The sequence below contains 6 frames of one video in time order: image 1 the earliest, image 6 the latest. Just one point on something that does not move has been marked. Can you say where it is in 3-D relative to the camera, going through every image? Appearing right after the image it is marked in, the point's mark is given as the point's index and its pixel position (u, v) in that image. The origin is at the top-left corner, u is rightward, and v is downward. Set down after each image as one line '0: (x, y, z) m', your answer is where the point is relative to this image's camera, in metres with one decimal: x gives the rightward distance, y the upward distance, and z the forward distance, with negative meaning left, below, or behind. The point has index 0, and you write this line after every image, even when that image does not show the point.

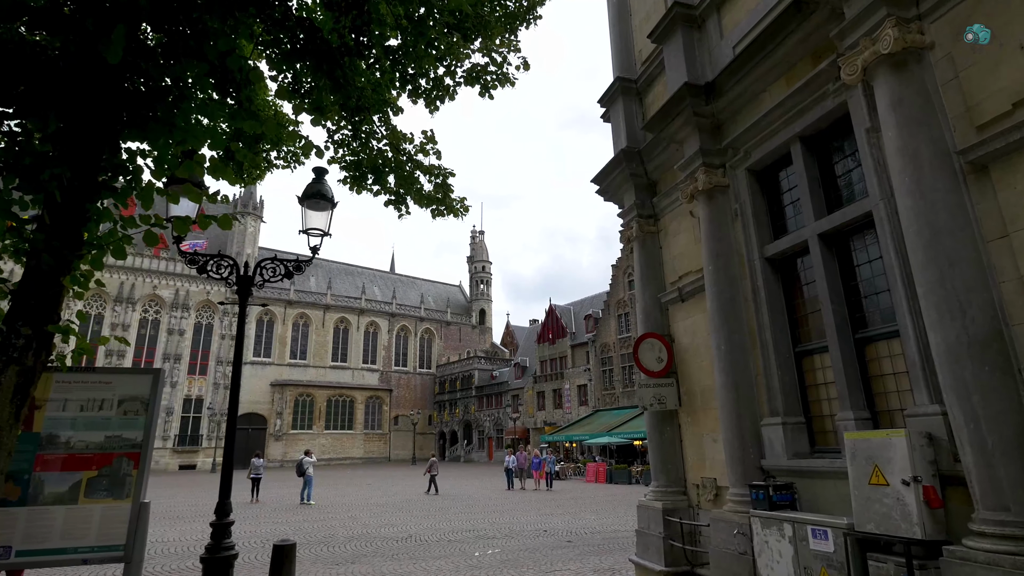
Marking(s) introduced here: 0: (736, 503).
0: (+2.3, -2.2, +6.0) m
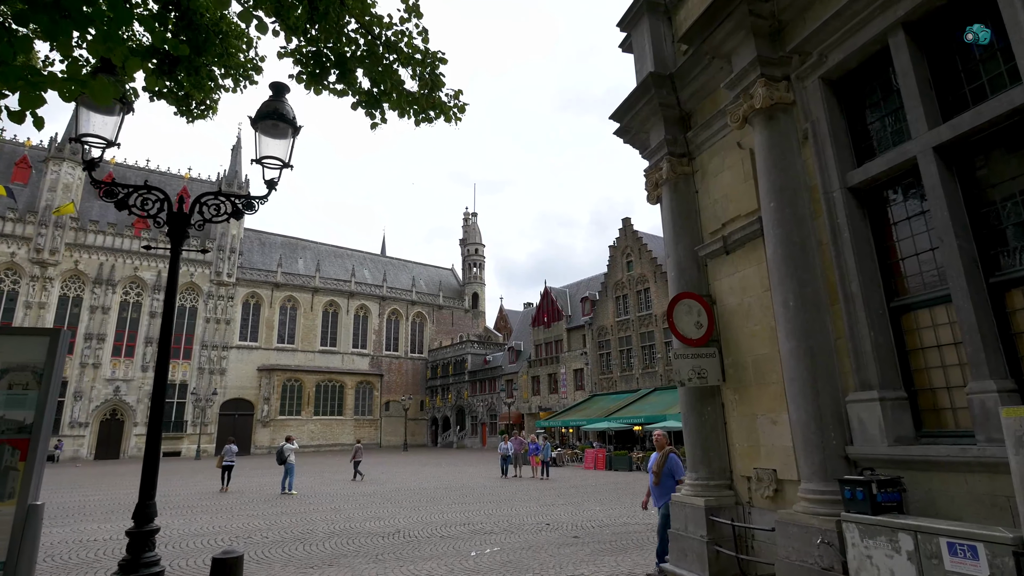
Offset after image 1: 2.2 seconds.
0: (+2.4, -1.7, +4.6) m
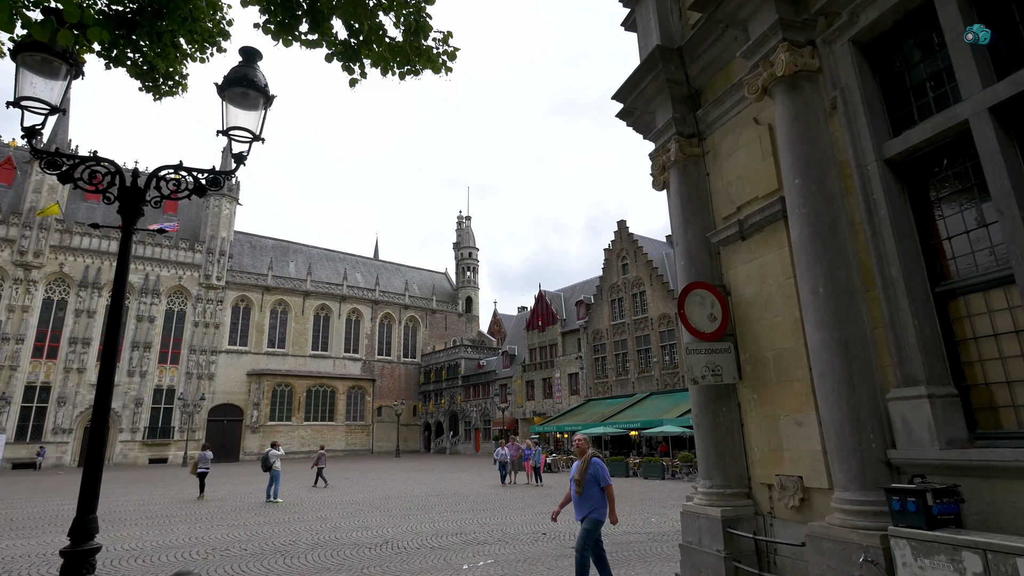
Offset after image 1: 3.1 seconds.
0: (+2.4, -1.6, +4.1) m
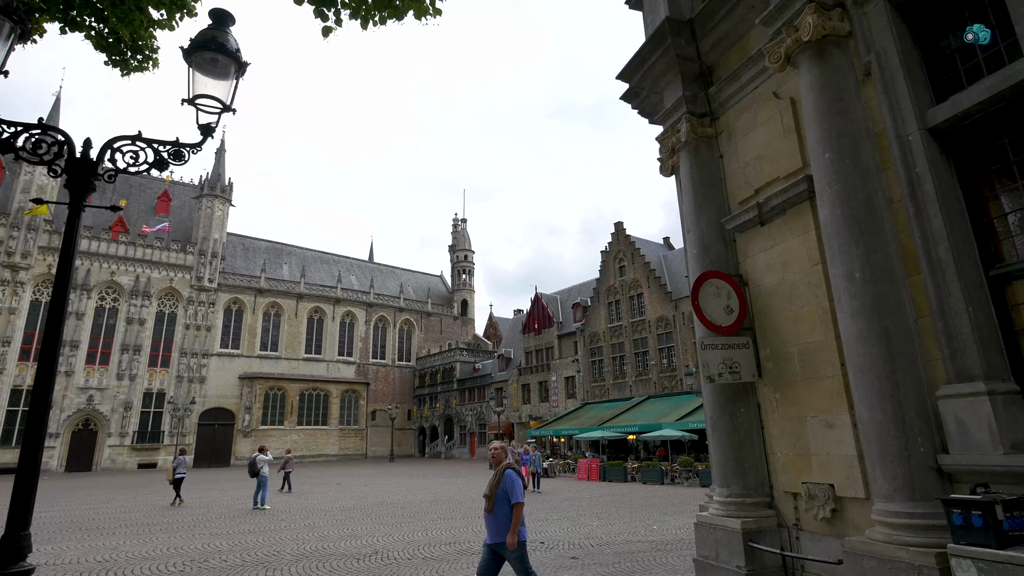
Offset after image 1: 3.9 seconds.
0: (+2.4, -1.5, +3.6) m
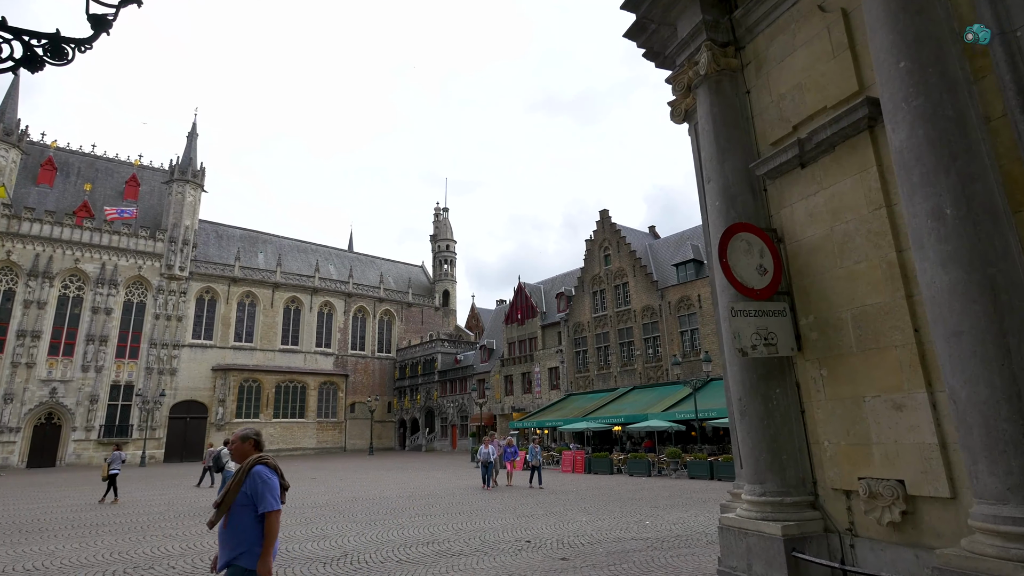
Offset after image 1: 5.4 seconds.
0: (+2.3, -1.2, +2.7) m
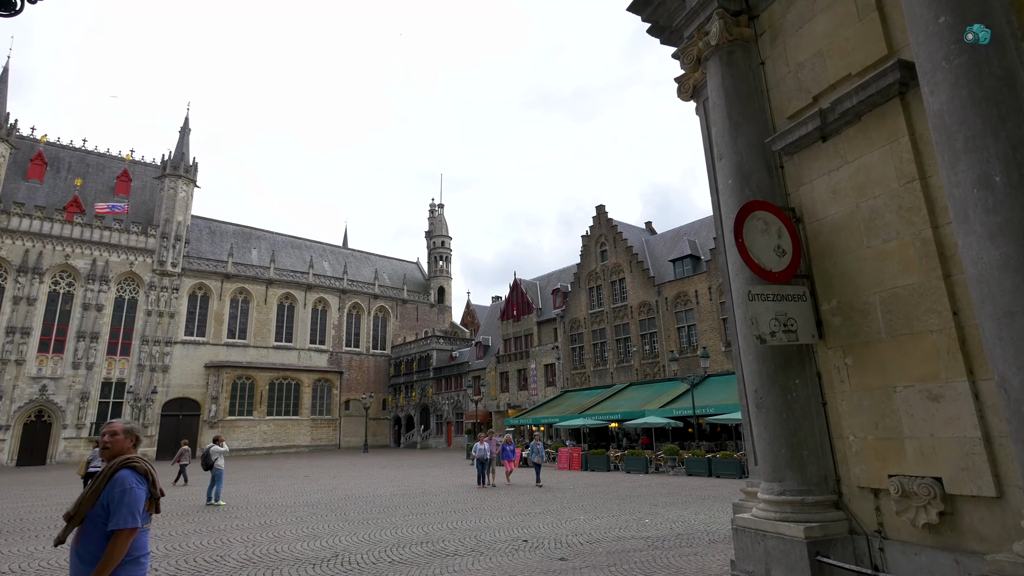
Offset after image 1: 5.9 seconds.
0: (+2.3, -1.1, +2.4) m
